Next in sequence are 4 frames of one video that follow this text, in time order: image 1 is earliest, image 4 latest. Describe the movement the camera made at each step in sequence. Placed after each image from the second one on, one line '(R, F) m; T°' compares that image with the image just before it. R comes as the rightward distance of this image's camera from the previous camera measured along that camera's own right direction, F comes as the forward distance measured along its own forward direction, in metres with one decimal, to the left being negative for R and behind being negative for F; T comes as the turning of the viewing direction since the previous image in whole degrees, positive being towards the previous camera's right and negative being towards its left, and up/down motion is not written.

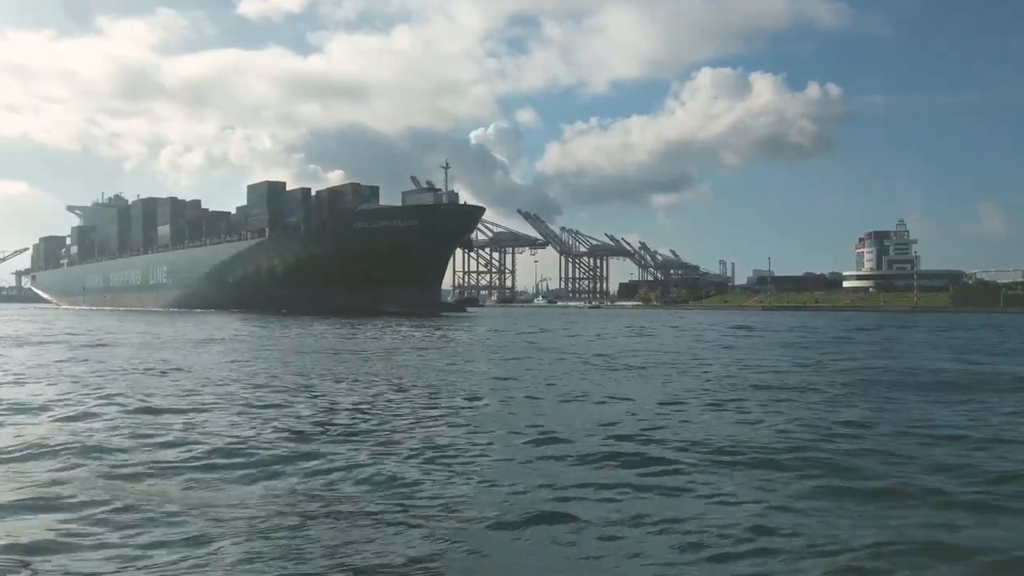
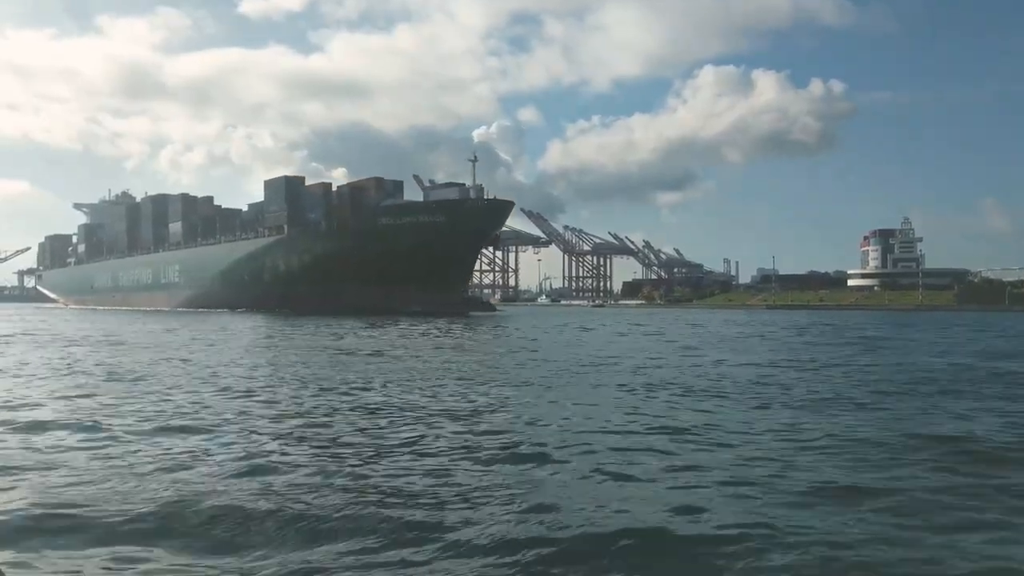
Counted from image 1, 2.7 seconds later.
(-0.7, +0.7) m; 0°
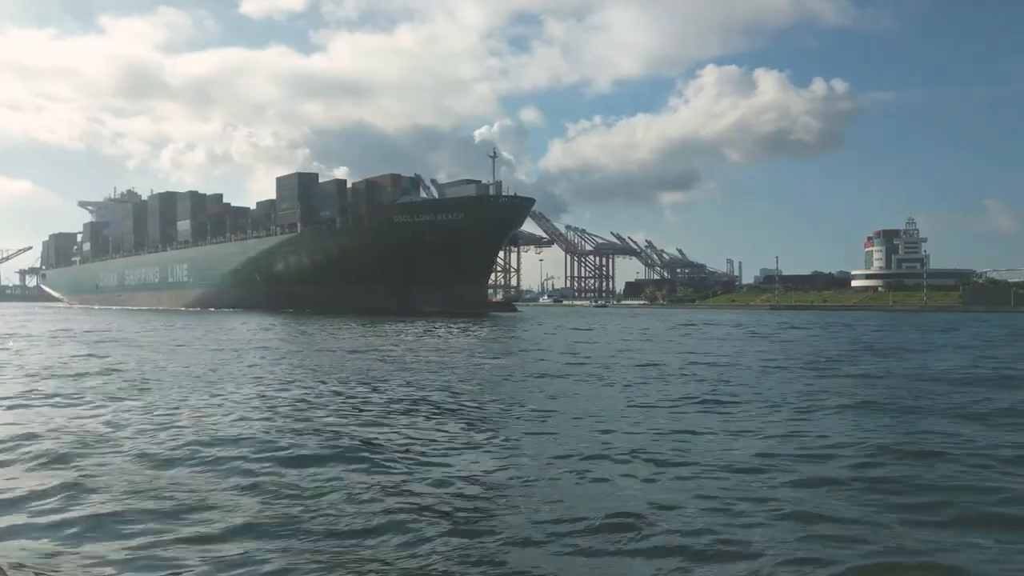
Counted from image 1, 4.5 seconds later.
(-0.5, +0.5) m; 0°
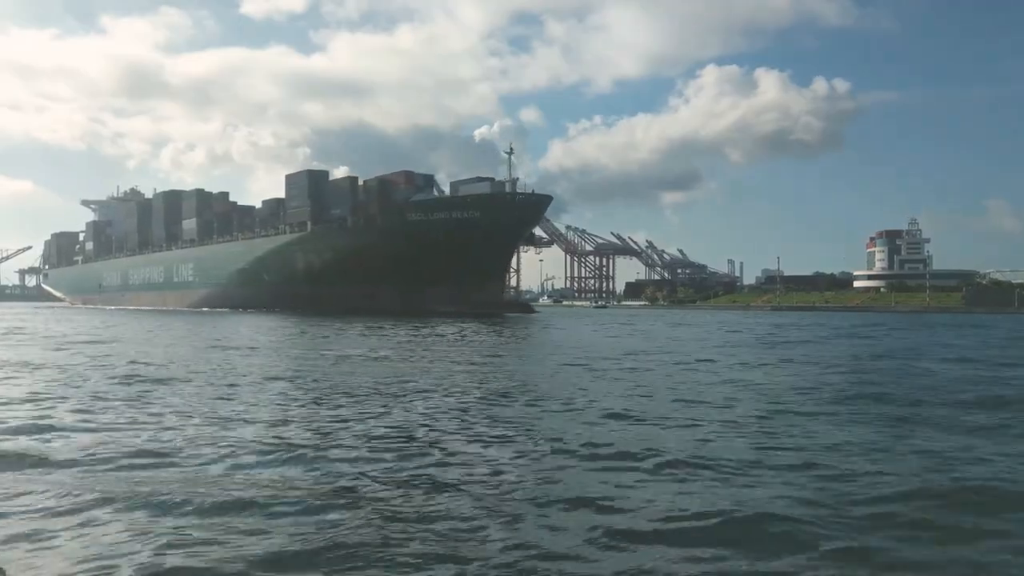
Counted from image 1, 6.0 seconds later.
(-0.4, +0.5) m; 0°
